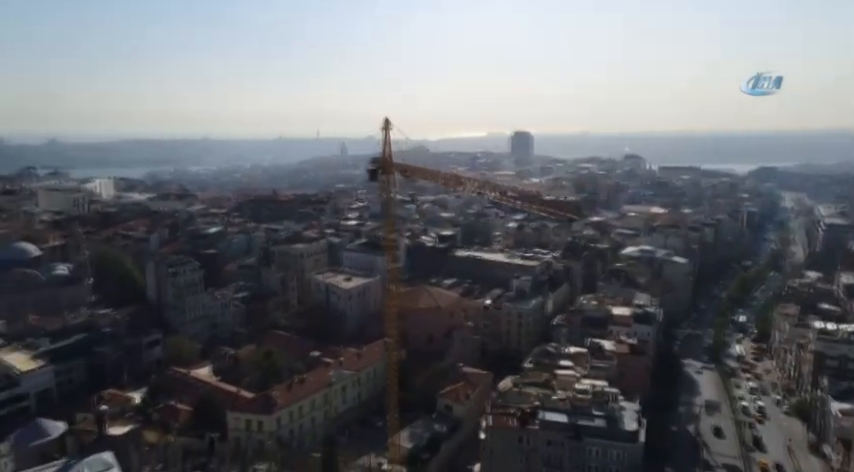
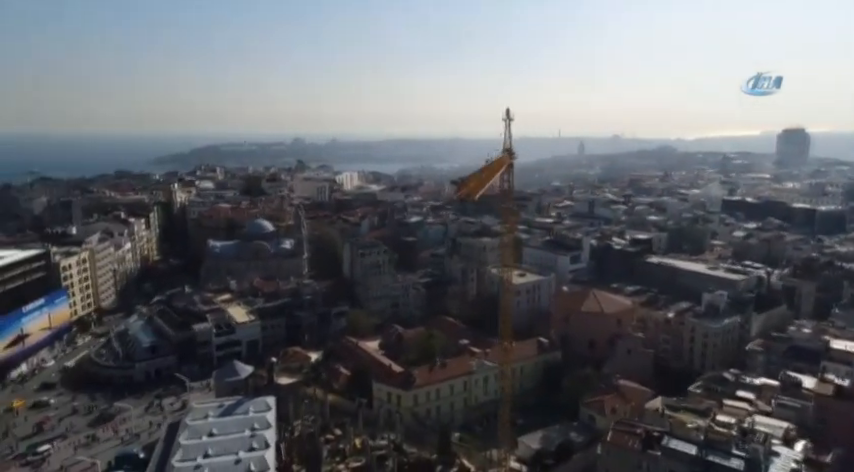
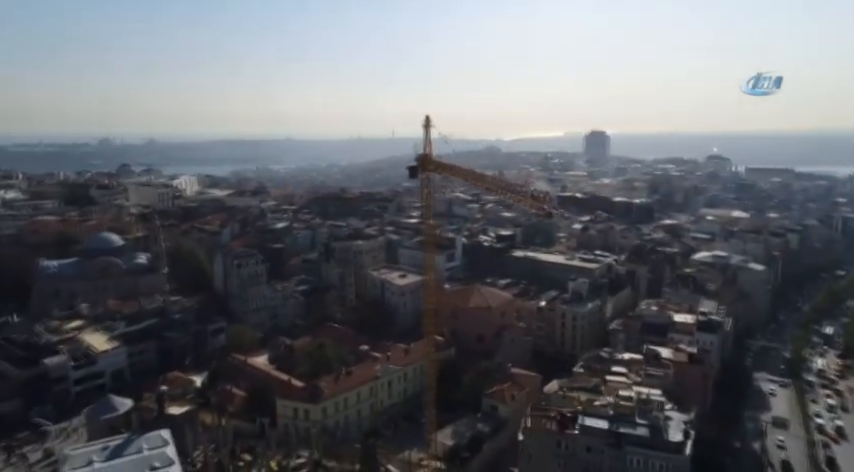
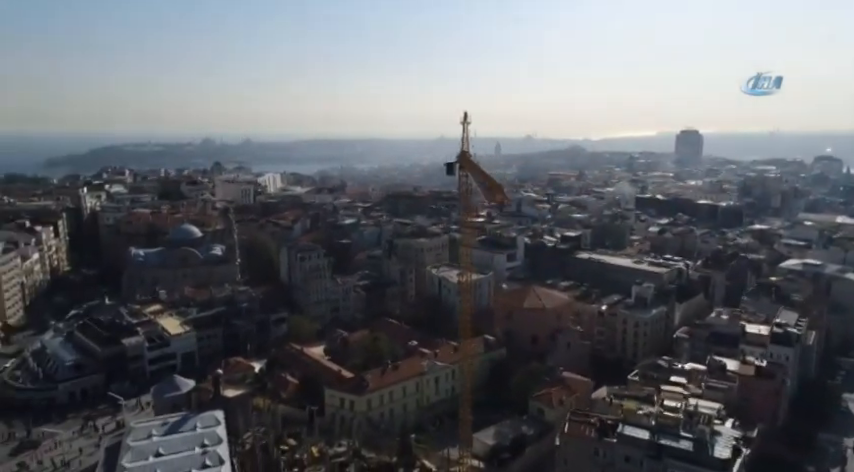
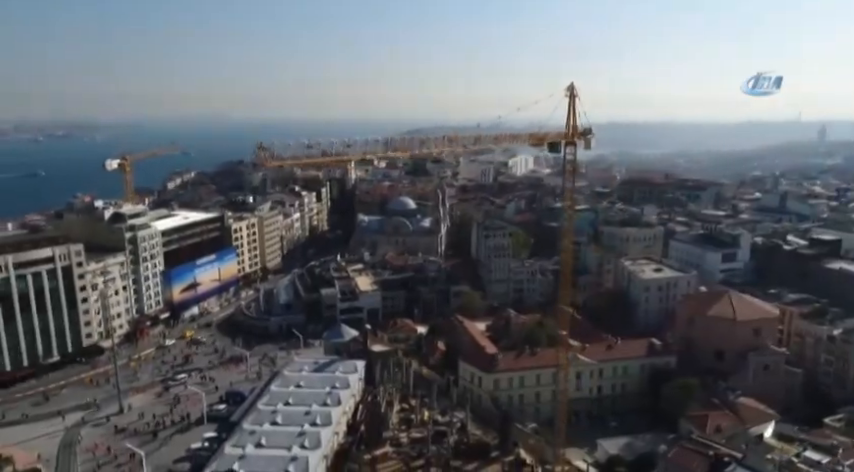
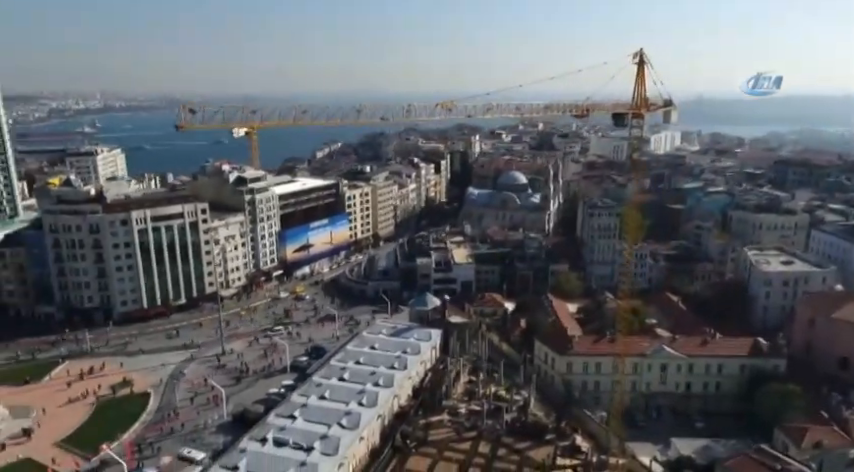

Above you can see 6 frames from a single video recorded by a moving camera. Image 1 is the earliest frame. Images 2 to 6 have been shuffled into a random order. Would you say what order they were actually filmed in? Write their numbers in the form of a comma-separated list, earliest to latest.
3, 4, 2, 5, 6
